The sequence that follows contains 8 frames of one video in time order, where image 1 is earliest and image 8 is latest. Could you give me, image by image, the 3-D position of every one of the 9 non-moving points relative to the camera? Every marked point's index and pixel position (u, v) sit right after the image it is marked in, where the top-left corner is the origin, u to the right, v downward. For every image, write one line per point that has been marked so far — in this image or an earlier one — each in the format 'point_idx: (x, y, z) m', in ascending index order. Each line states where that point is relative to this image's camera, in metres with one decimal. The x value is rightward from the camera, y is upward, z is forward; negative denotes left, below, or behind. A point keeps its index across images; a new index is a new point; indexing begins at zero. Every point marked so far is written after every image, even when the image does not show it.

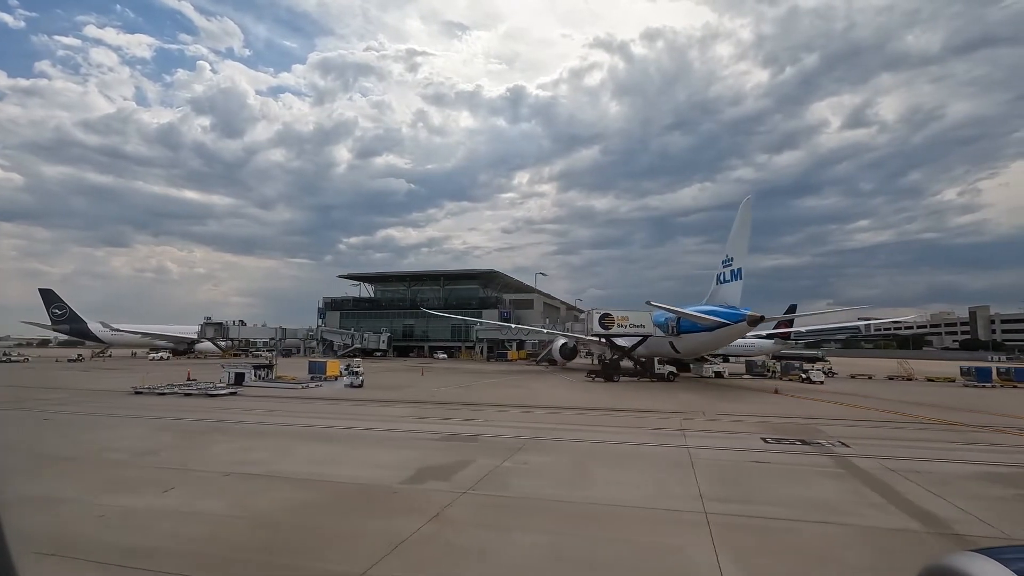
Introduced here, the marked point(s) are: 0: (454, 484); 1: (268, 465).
0: (-1.0, -3.4, +8.9) m
1: (-4.8, -3.5, +10.0) m
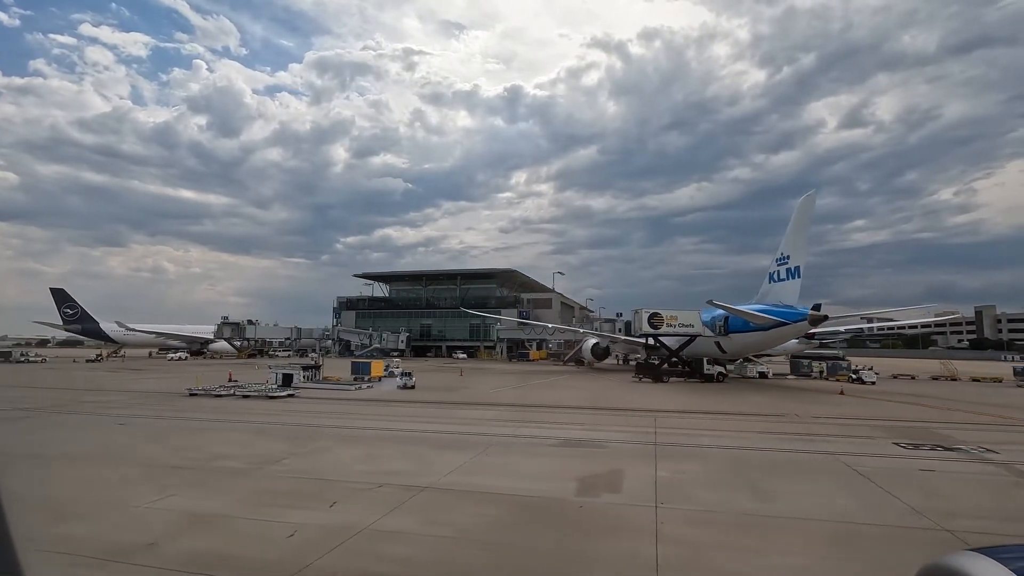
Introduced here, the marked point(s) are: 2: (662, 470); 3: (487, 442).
0: (+1.9, -3.4, +8.2) m
1: (-1.9, -3.5, +9.4) m
2: (+2.9, -3.5, +9.7) m
3: (-0.6, -3.7, +12.0) m
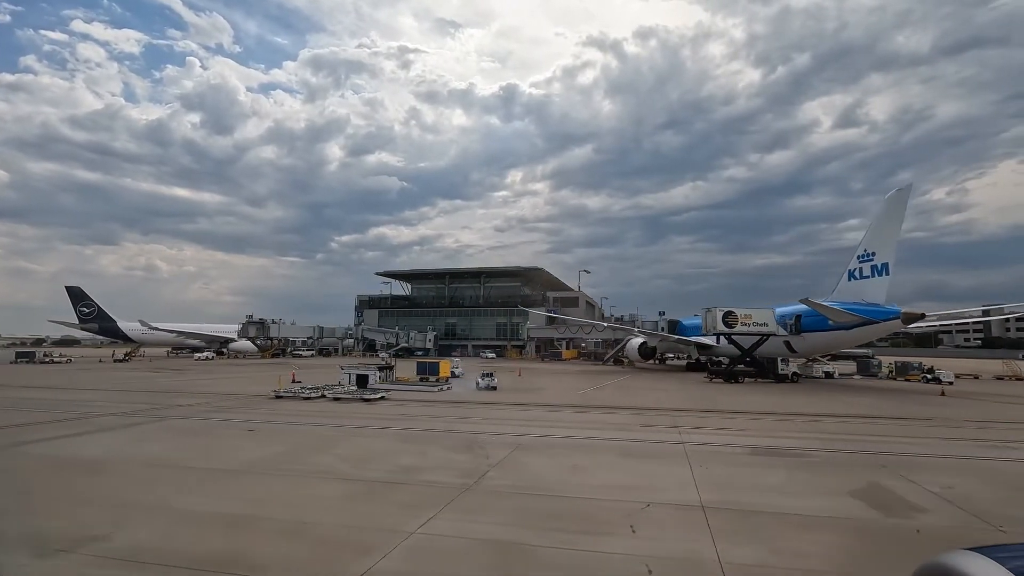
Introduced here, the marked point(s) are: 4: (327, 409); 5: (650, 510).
0: (+6.2, -3.3, +7.3) m
1: (+2.4, -3.4, +8.4) m
2: (+7.1, -3.4, +8.8) m
3: (+3.7, -3.6, +11.0) m
4: (-6.9, -4.5, +19.3) m
5: (+2.0, -3.2, +7.3) m
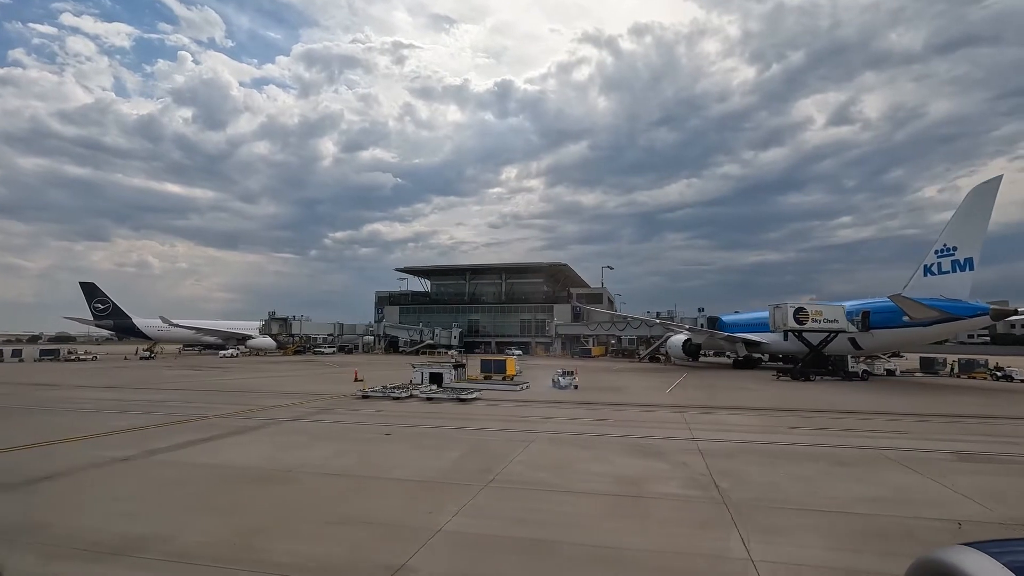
0: (+10.1, -3.2, +6.5) m
1: (+6.3, -3.3, +7.6) m
2: (+11.1, -3.3, +8.0) m
3: (+7.6, -3.4, +10.2) m
4: (-3.1, -4.3, +18.3) m
5: (+6.0, -3.1, +6.5) m
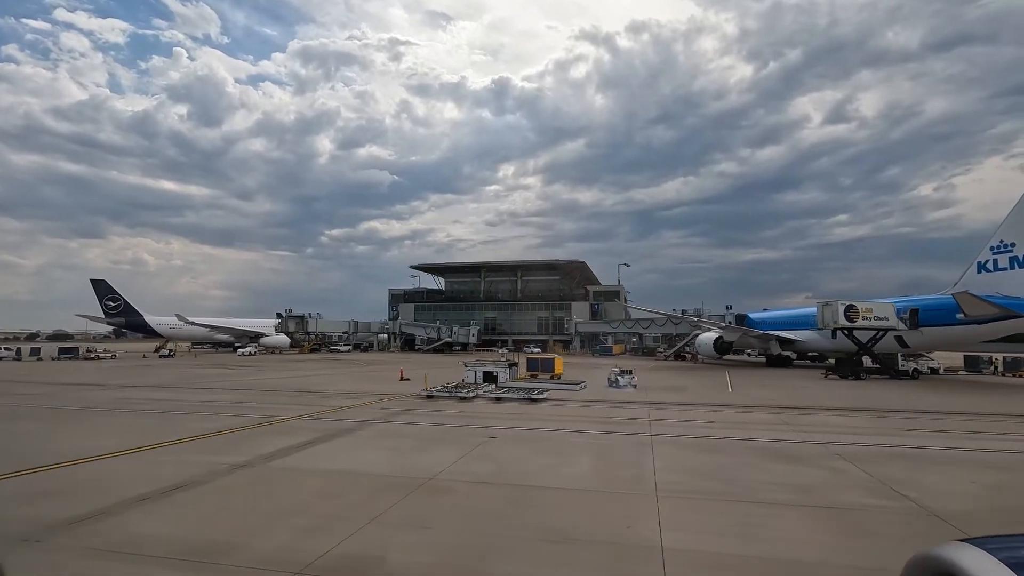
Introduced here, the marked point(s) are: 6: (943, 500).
0: (+12.8, -3.1, +6.0) m
1: (+9.0, -3.2, +7.1) m
2: (+13.8, -3.2, +7.5) m
3: (+10.2, -3.4, +9.7) m
4: (-0.5, -4.2, +17.7) m
5: (+8.7, -3.0, +5.9) m
6: (+6.6, -3.2, +7.7) m
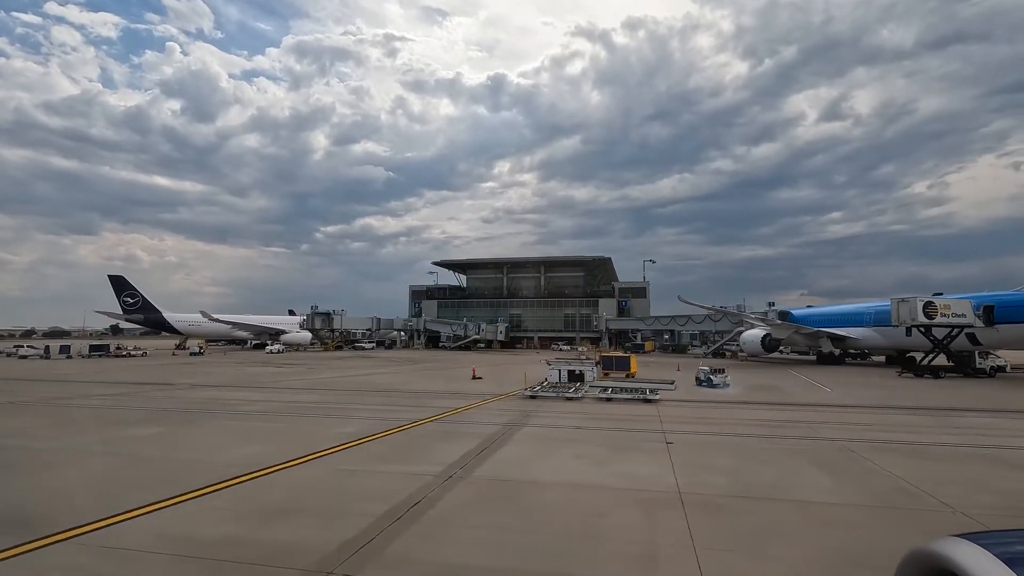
0: (+16.8, -3.0, +5.3) m
1: (+13.0, -3.1, +6.3) m
2: (+17.7, -3.1, +6.7) m
3: (+14.2, -3.3, +8.9) m
4: (+3.4, -4.0, +16.9) m
5: (+12.7, -2.9, +5.1) m
6: (+10.6, -3.1, +6.9) m
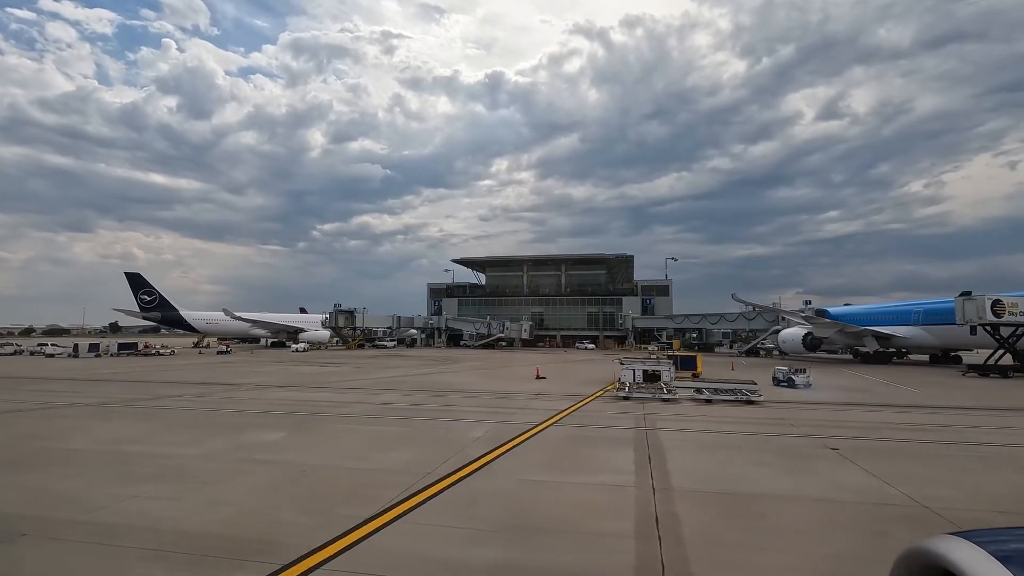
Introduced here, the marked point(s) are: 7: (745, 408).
0: (+20.2, -3.0, +4.7) m
1: (+16.3, -3.1, +5.7) m
2: (+21.1, -3.1, +6.2) m
3: (+17.5, -3.2, +8.3) m
4: (+6.7, -4.0, +16.3) m
5: (+16.0, -2.9, +4.5) m
6: (+13.9, -3.1, +6.3) m
7: (+7.4, -4.0, +16.7) m
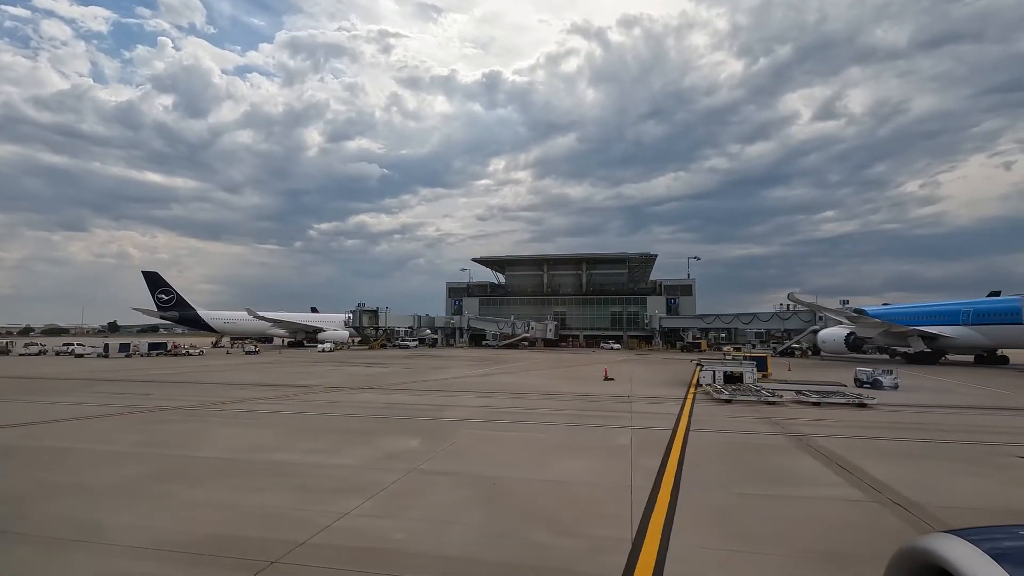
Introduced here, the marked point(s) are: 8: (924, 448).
0: (+23.5, -3.0, +4.1) m
1: (+19.7, -3.0, +5.1) m
2: (+24.4, -3.0, +5.6) m
3: (+20.9, -3.2, +7.8) m
4: (+10.0, -3.9, +15.6) m
5: (+19.3, -2.9, +4.0) m
6: (+17.3, -3.1, +5.7) m
7: (+10.7, -4.0, +16.1) m
8: (+8.5, -3.3, +10.4) m
